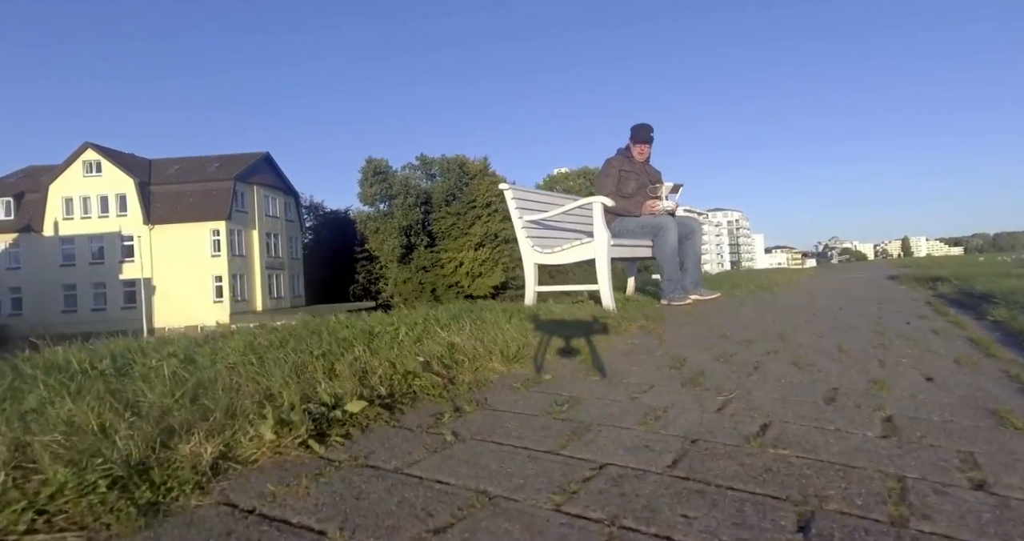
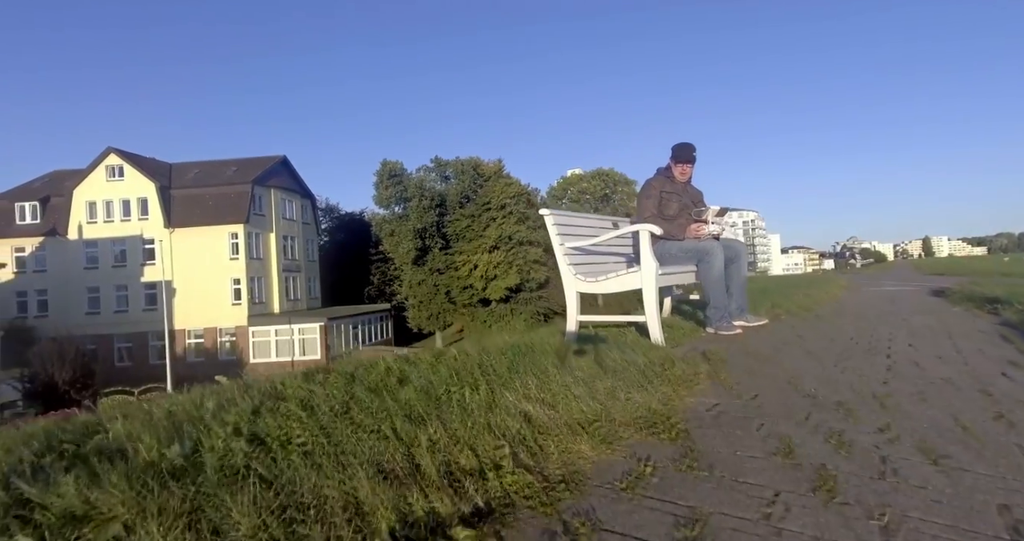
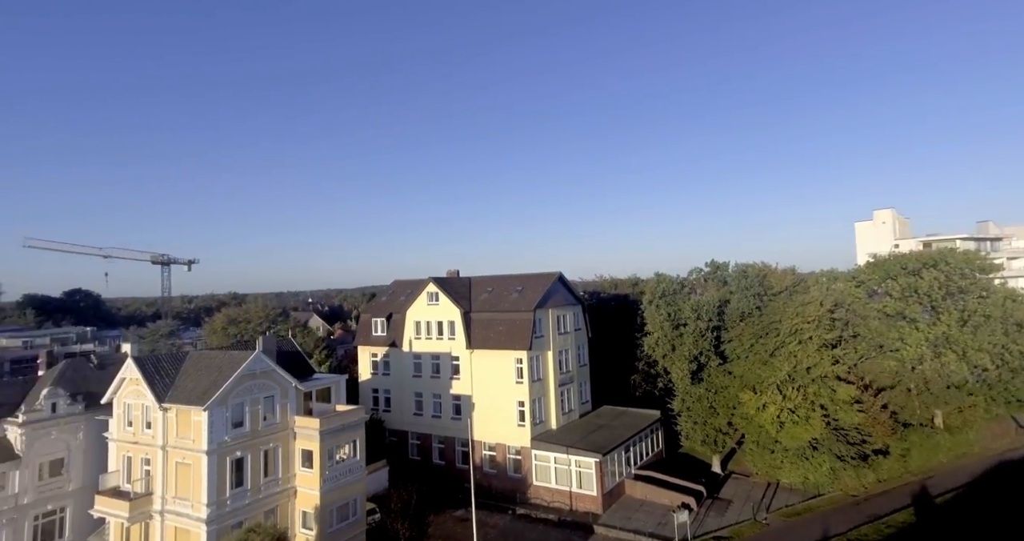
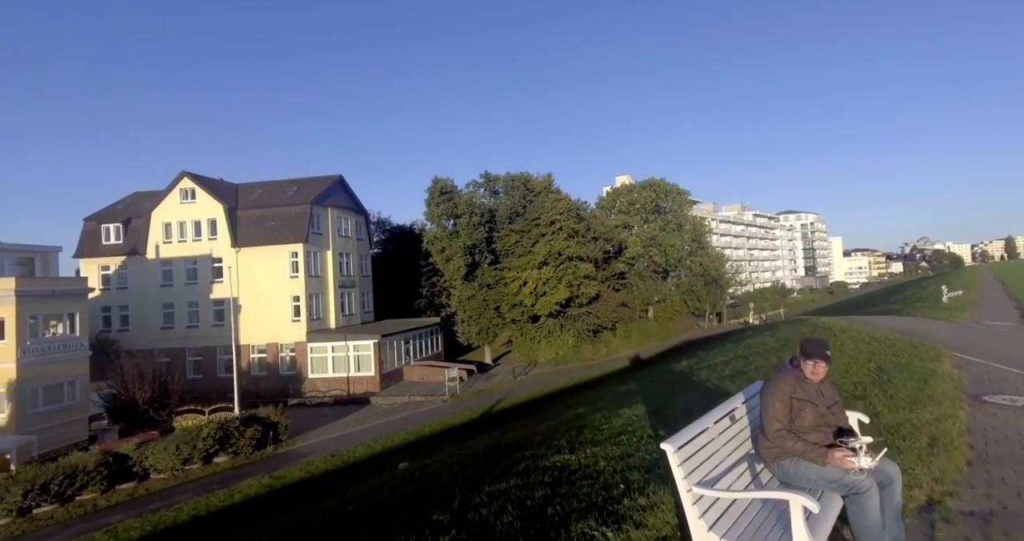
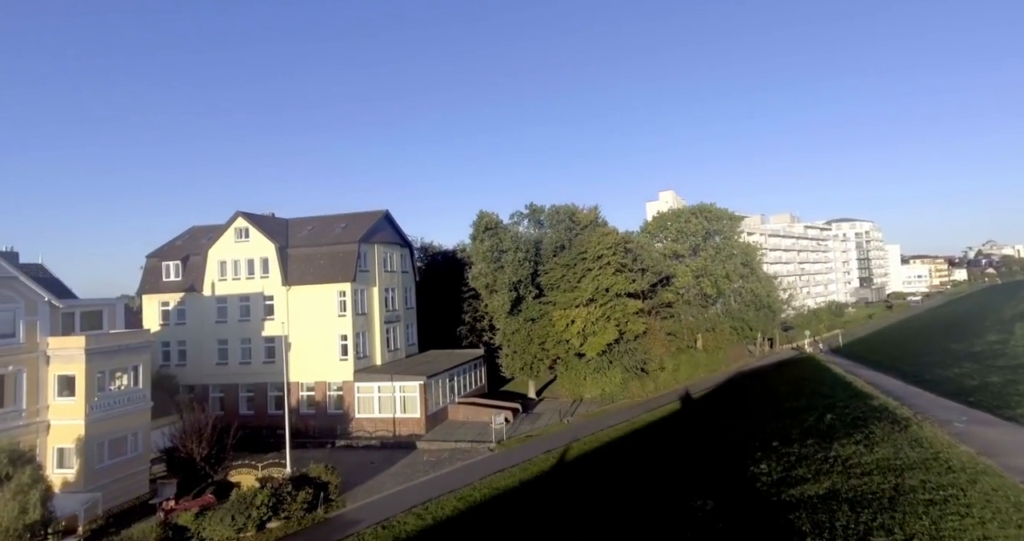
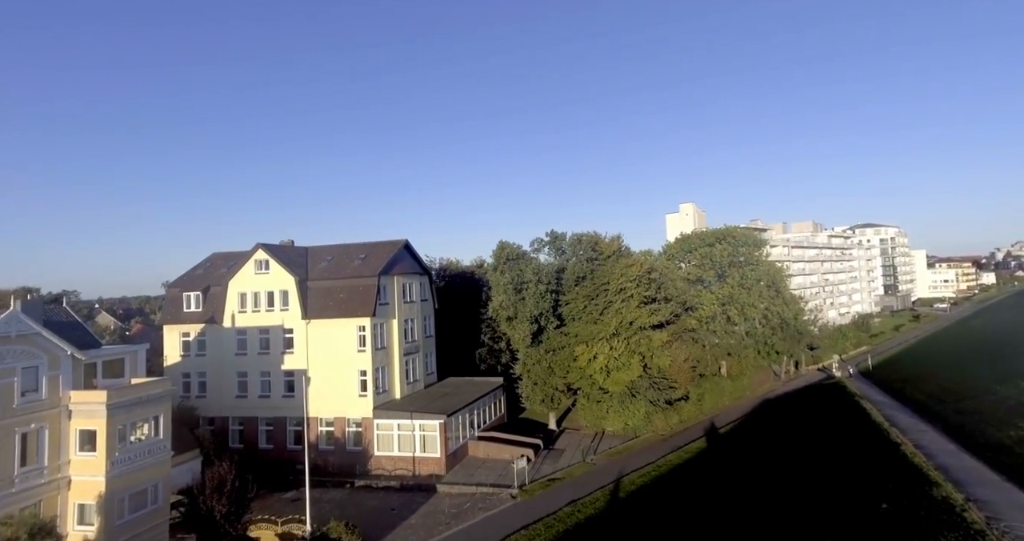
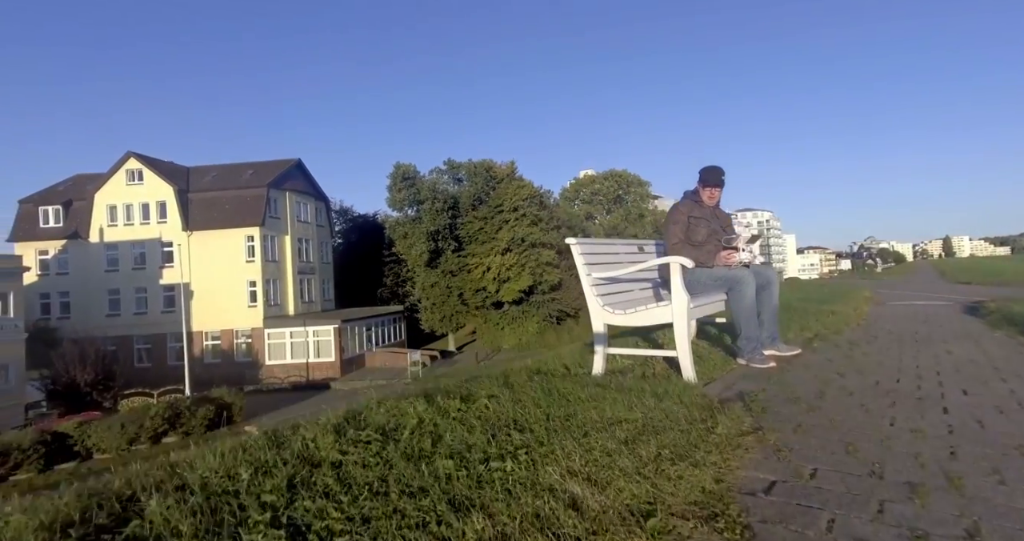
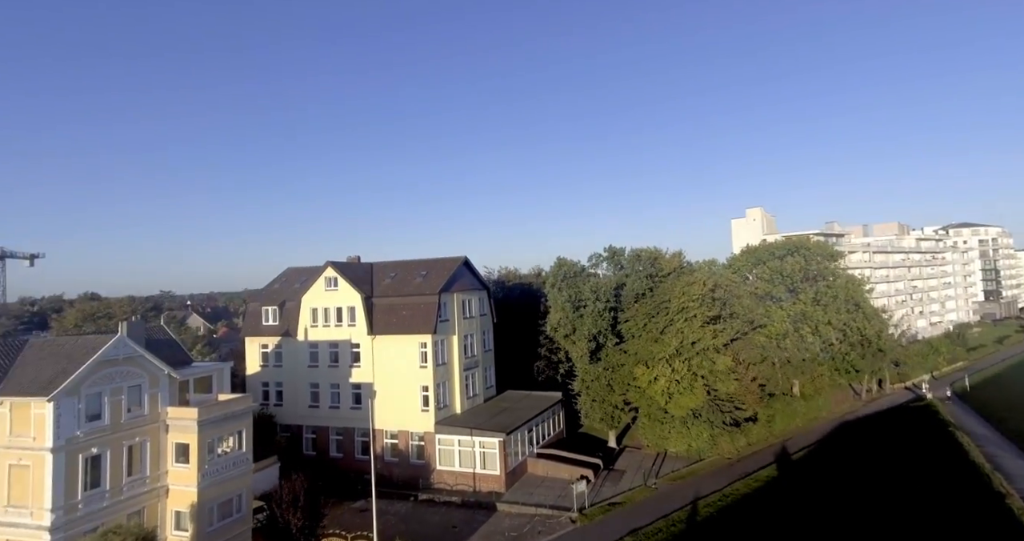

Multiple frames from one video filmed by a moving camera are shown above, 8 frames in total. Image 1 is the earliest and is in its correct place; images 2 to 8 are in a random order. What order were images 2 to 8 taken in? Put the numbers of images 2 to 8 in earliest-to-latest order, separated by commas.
2, 7, 4, 5, 6, 8, 3
